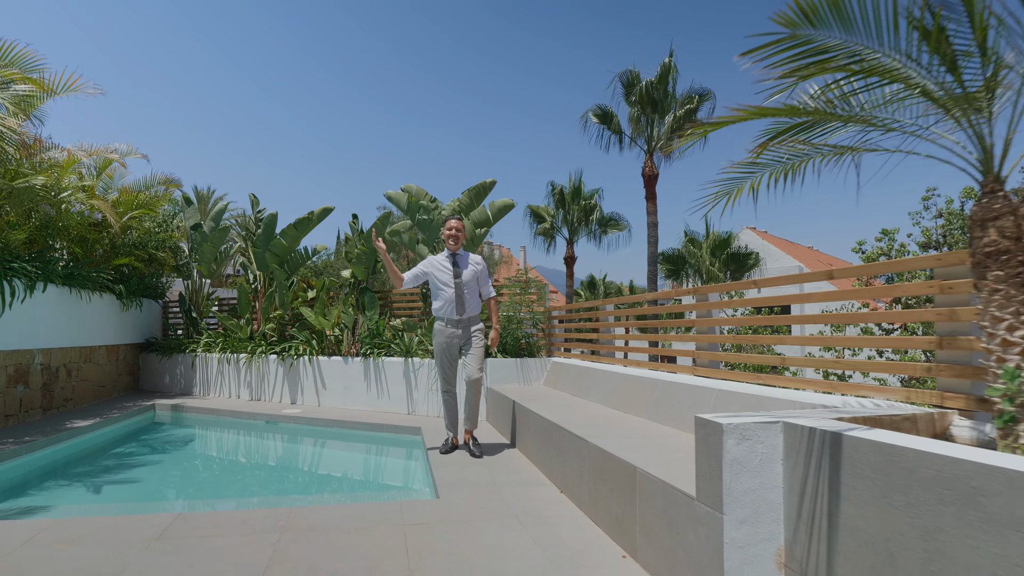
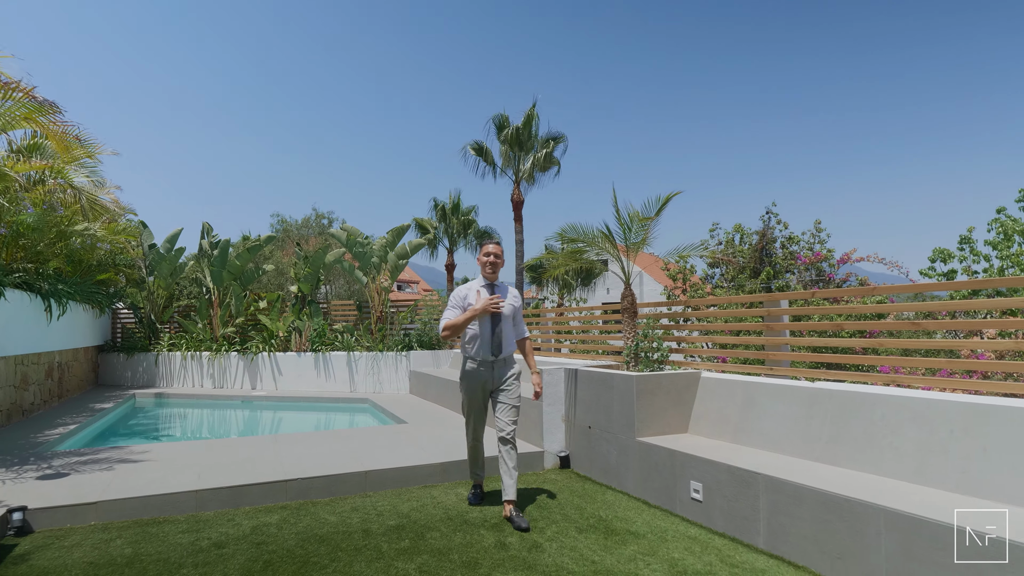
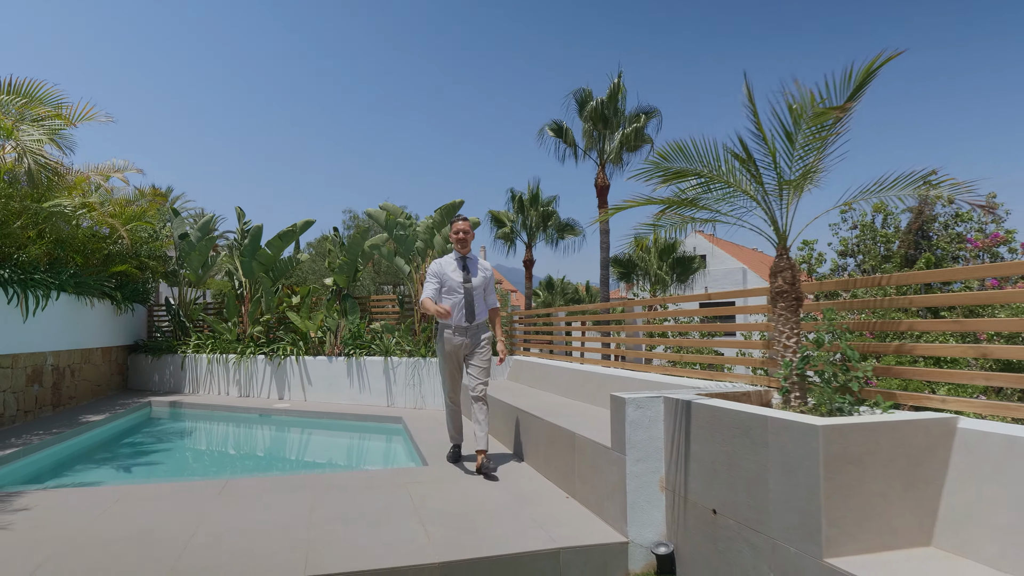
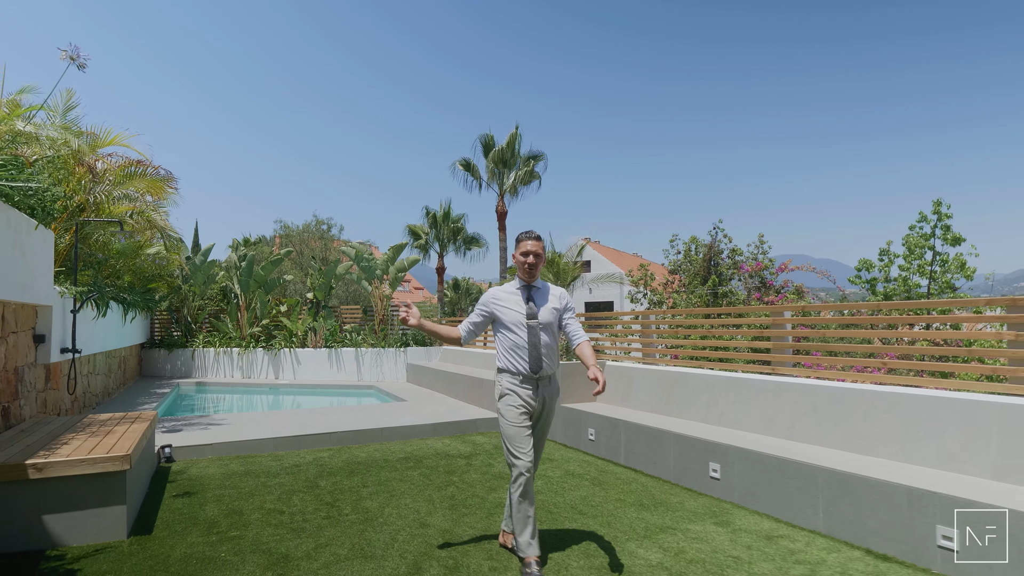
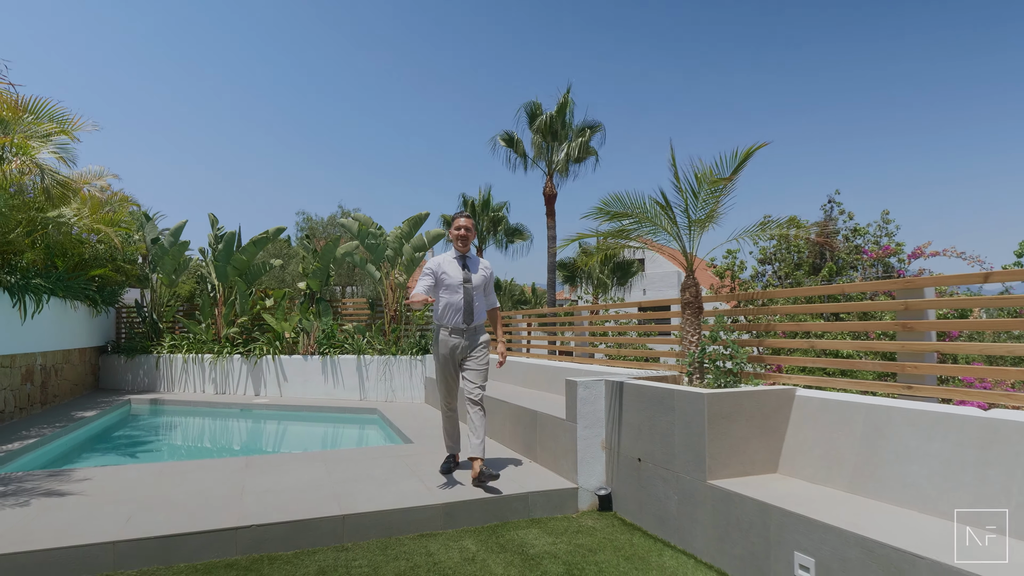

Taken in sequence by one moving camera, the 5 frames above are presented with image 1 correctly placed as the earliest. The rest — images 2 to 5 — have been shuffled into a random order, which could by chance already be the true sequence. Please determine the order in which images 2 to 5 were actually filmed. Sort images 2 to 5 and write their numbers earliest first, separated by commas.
3, 5, 2, 4
